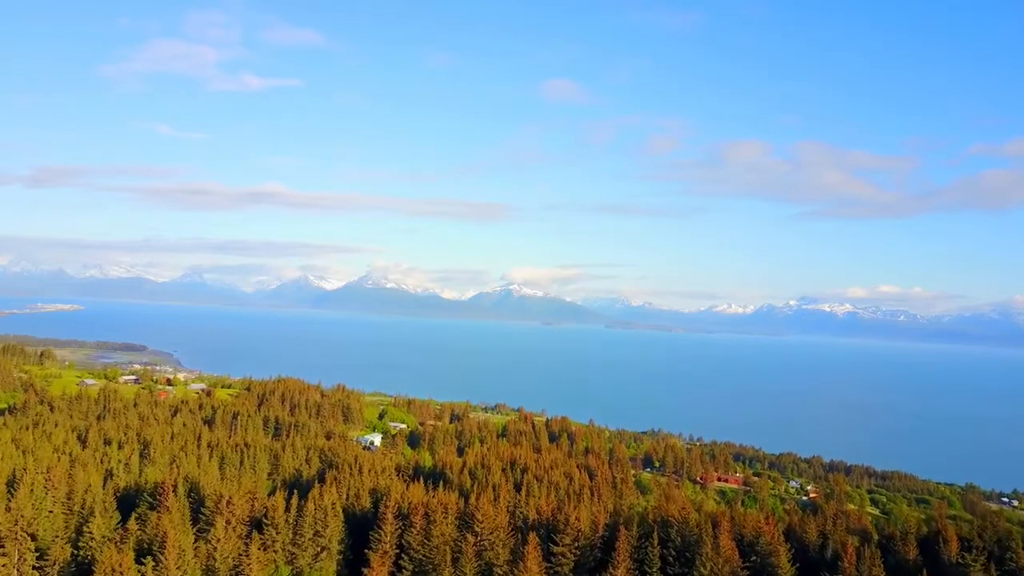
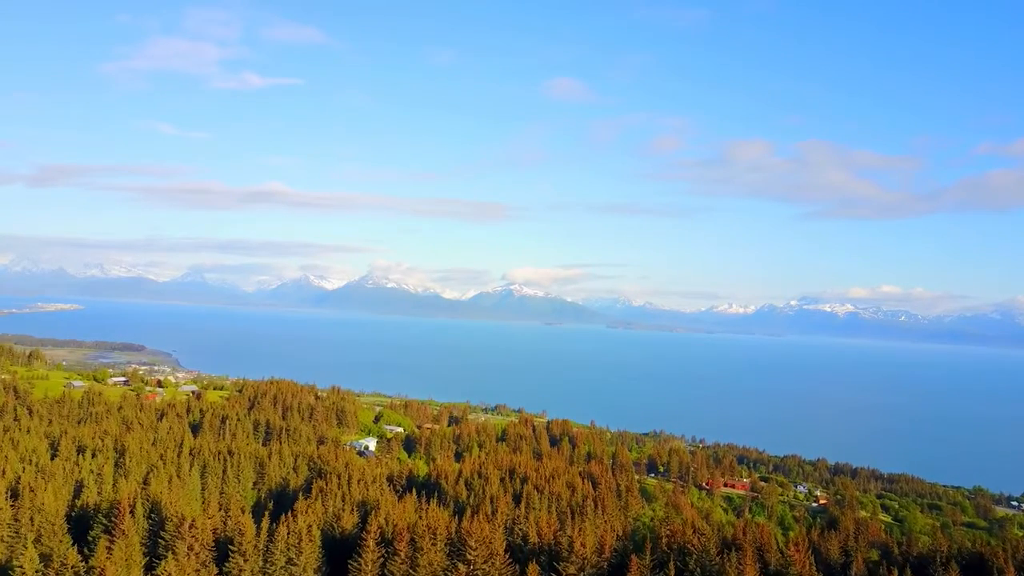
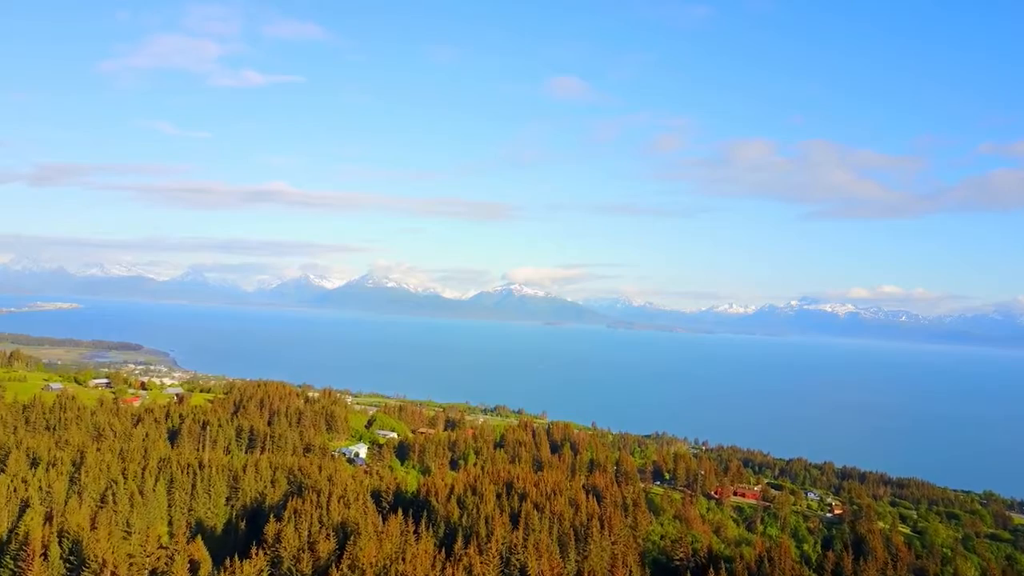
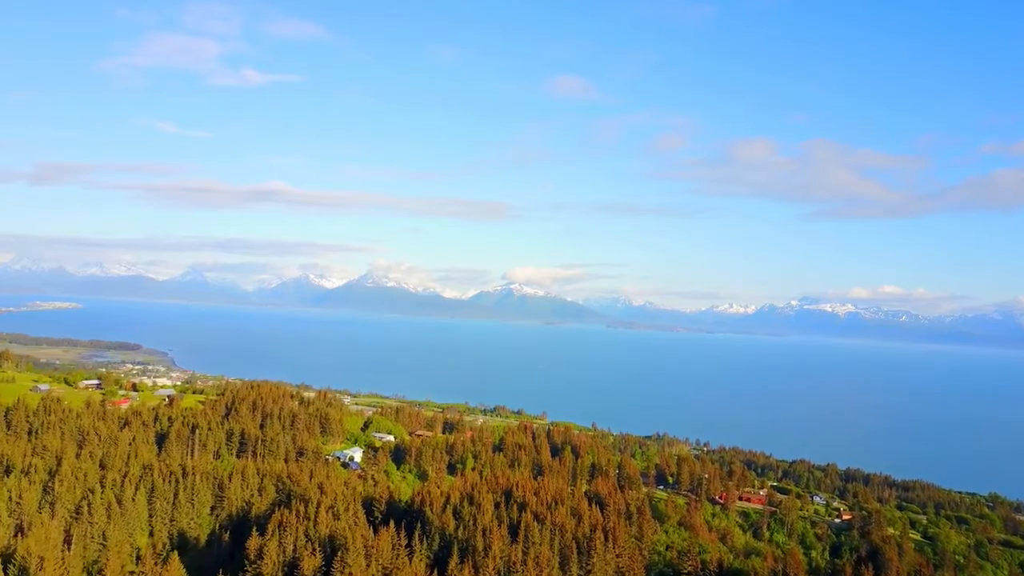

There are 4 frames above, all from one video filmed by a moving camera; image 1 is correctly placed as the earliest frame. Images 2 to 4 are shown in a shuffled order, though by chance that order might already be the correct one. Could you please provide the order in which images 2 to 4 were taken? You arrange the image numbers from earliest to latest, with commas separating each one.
2, 3, 4
